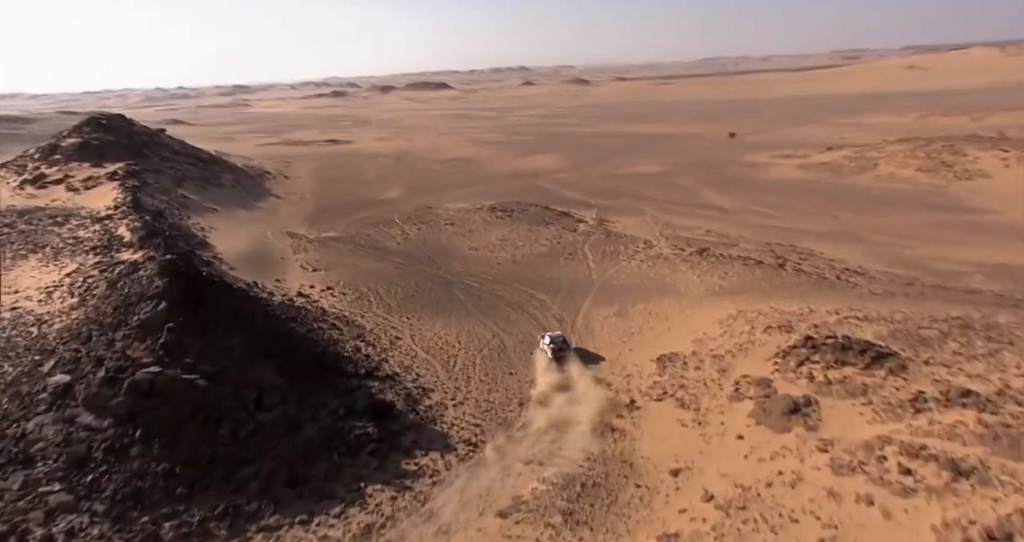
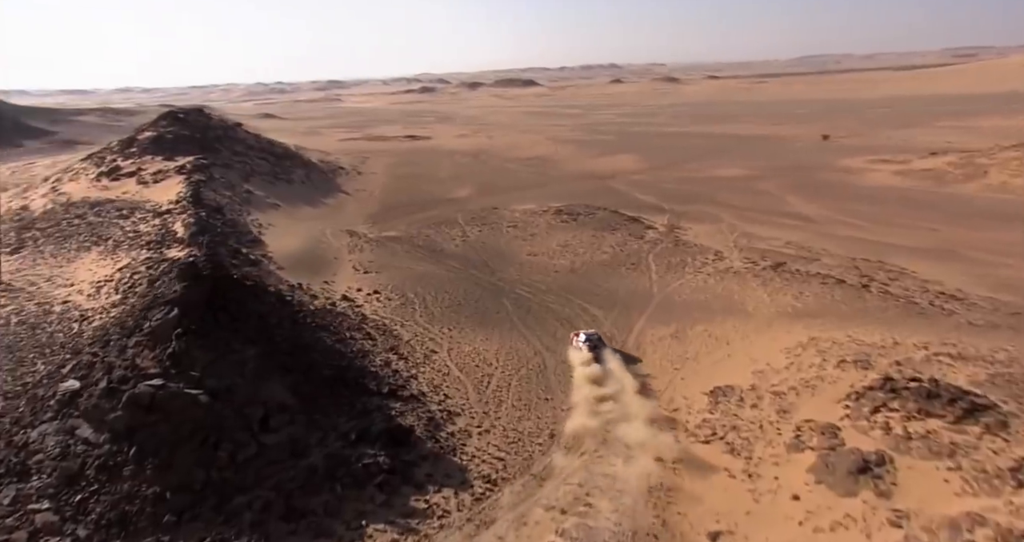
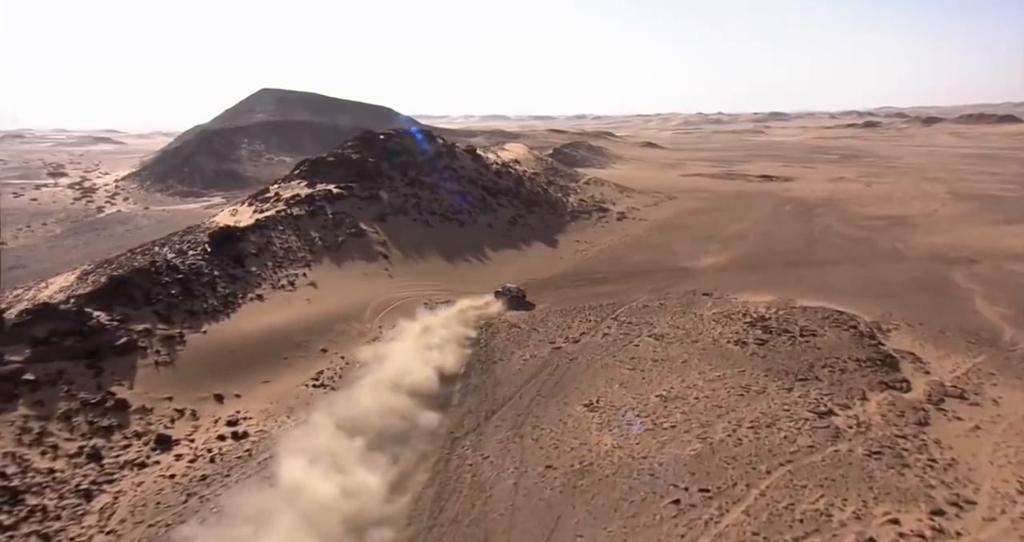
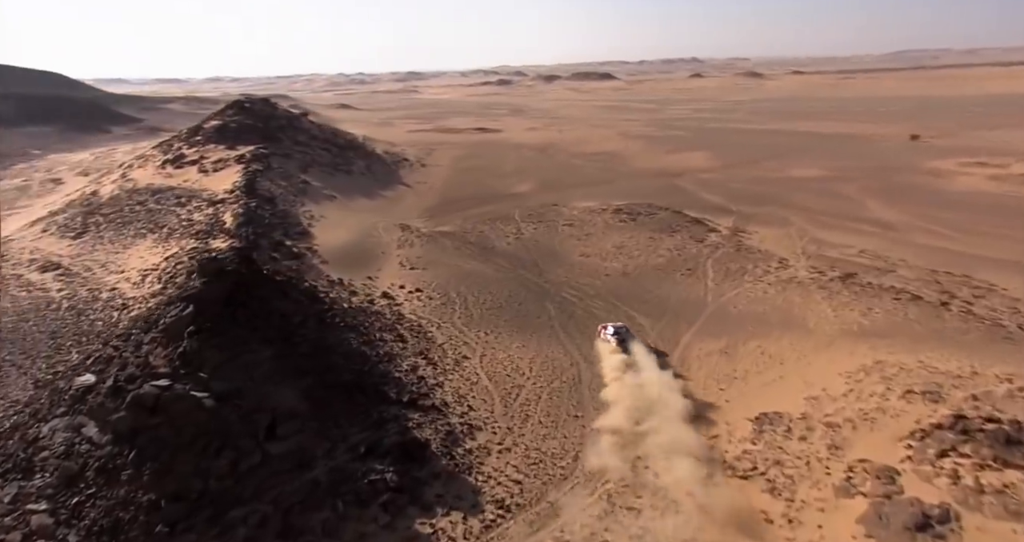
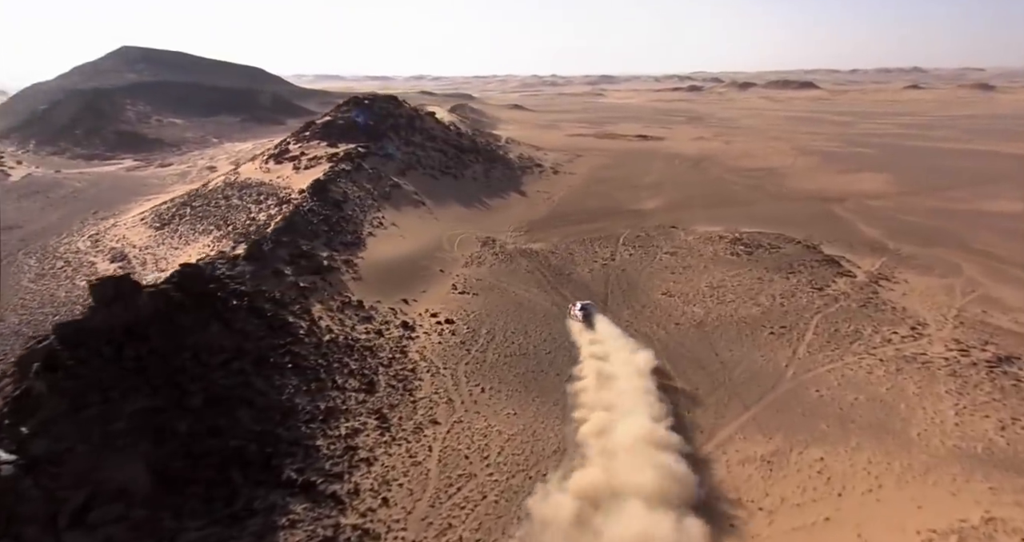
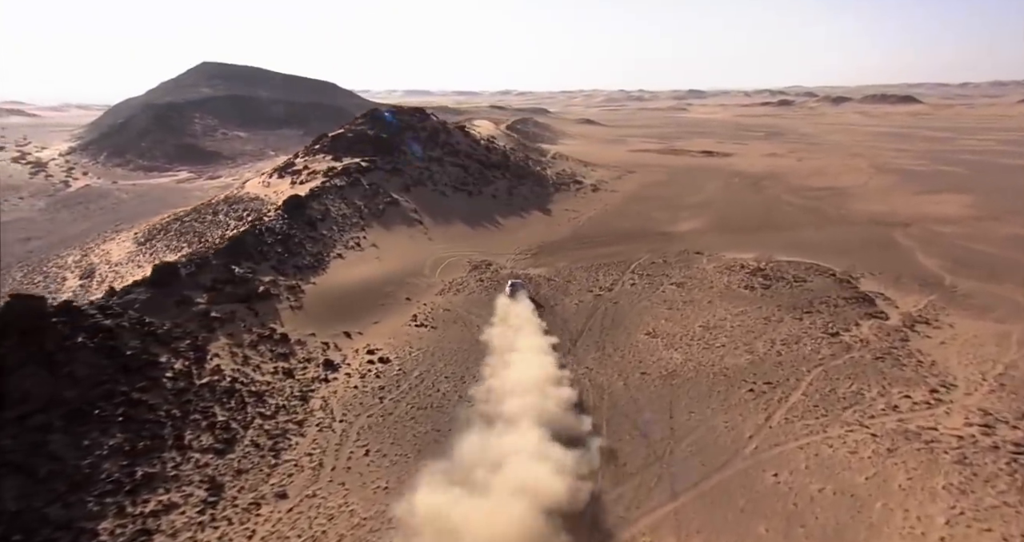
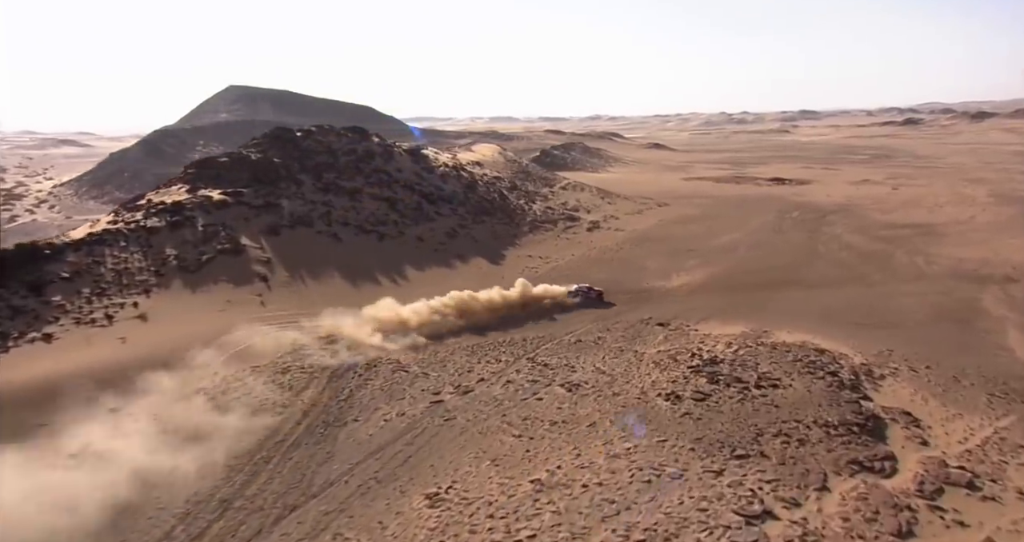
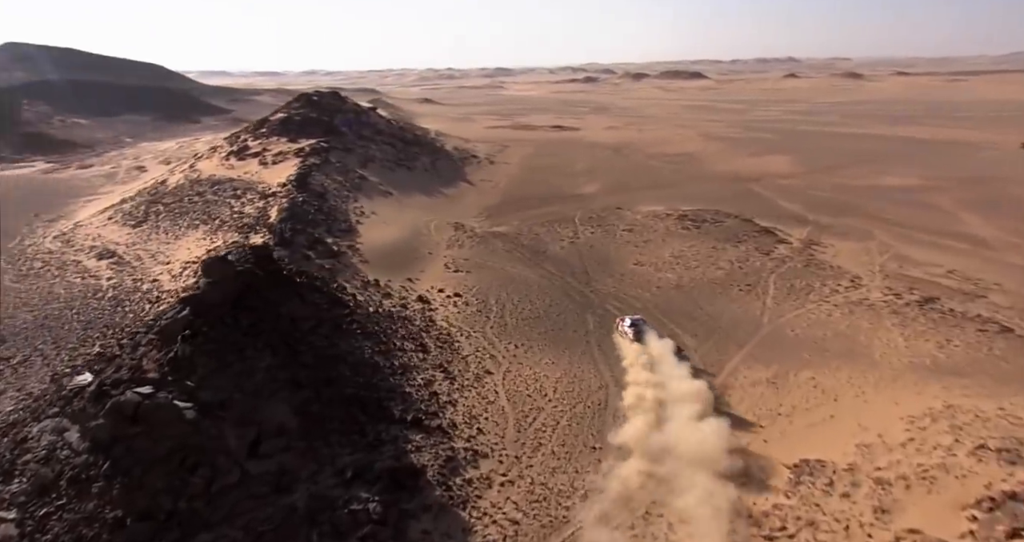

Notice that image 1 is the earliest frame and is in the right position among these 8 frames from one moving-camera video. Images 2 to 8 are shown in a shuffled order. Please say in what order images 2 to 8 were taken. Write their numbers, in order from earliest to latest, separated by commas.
2, 4, 8, 5, 6, 3, 7
